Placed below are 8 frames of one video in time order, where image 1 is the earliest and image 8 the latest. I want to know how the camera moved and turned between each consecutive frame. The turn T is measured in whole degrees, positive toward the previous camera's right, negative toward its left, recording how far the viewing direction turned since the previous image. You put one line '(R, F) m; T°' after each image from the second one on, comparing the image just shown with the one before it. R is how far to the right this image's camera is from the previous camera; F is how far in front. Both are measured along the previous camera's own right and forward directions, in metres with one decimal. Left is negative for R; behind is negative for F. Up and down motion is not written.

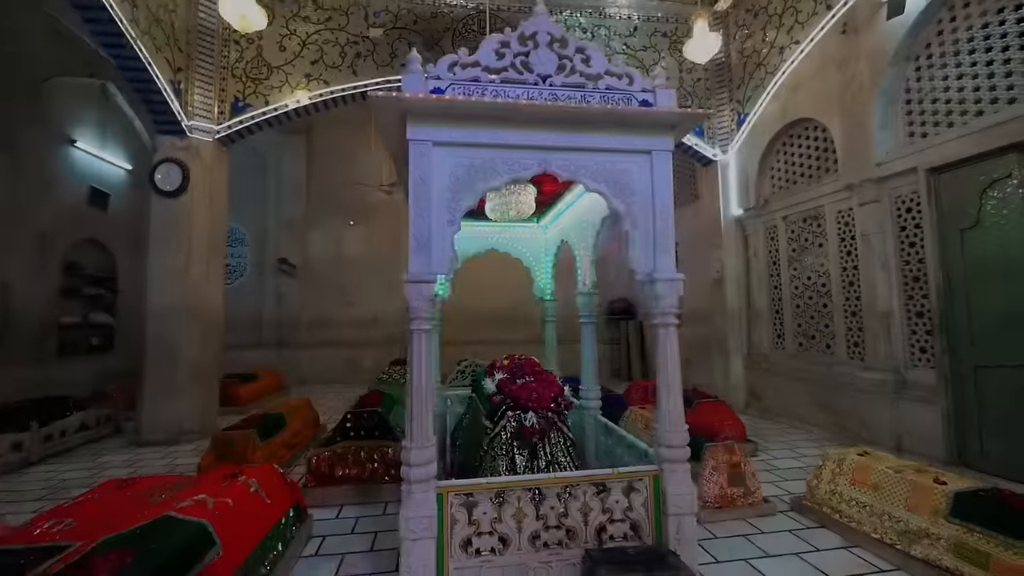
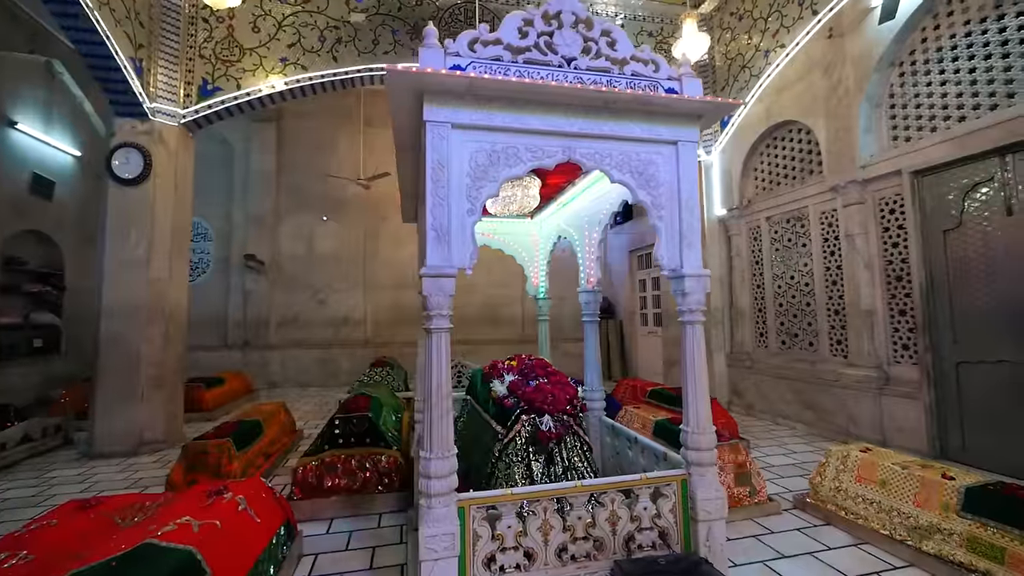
(-0.2, +0.1) m; +4°
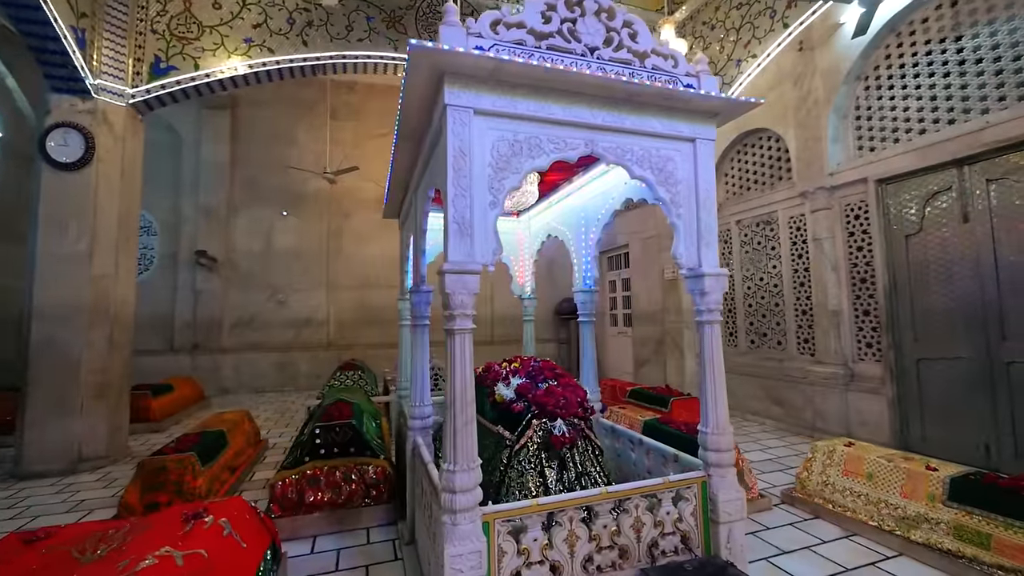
(-0.3, +0.1) m; +6°
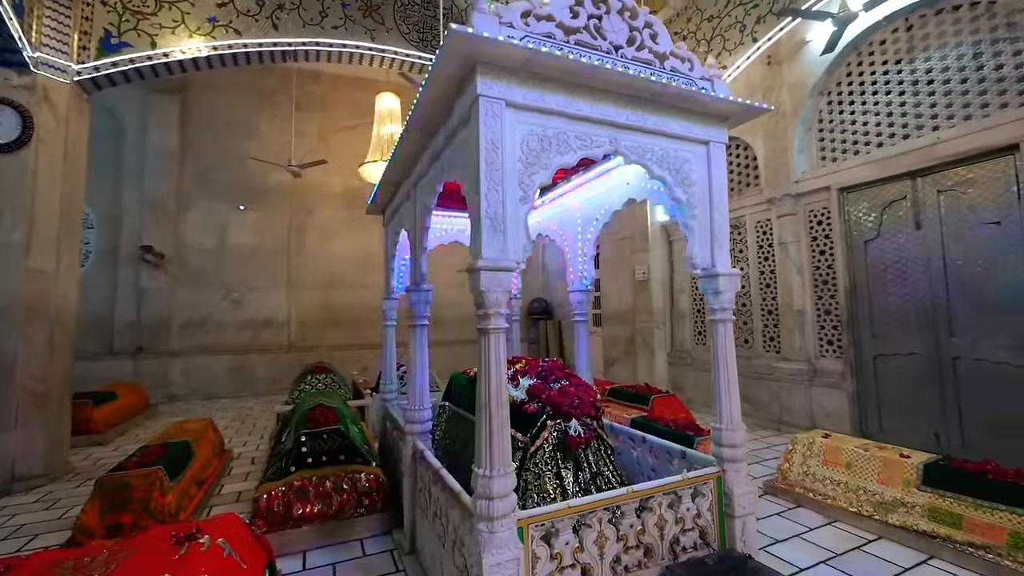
(-0.3, +0.1) m; +6°
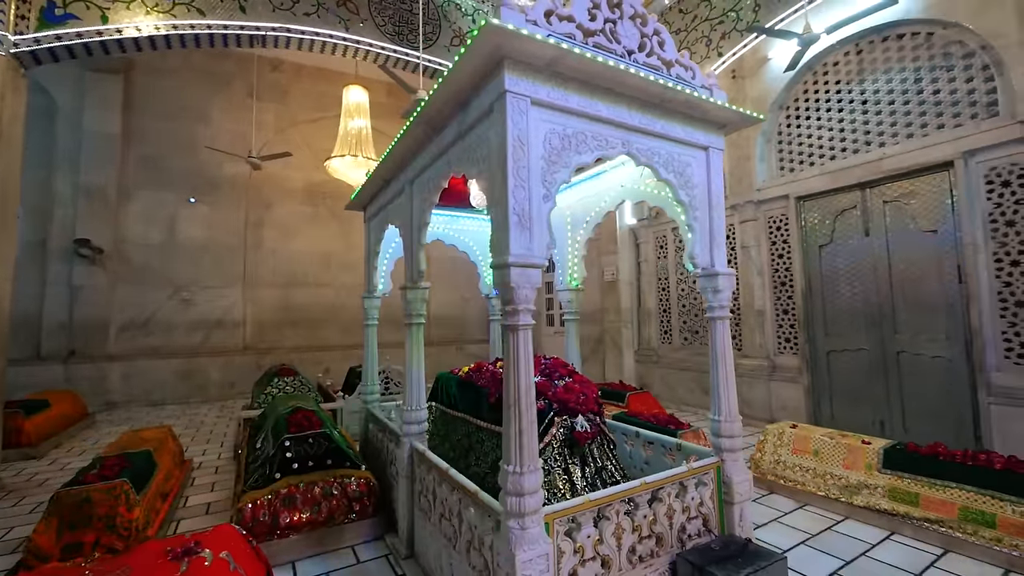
(-0.3, 0.0) m; +6°
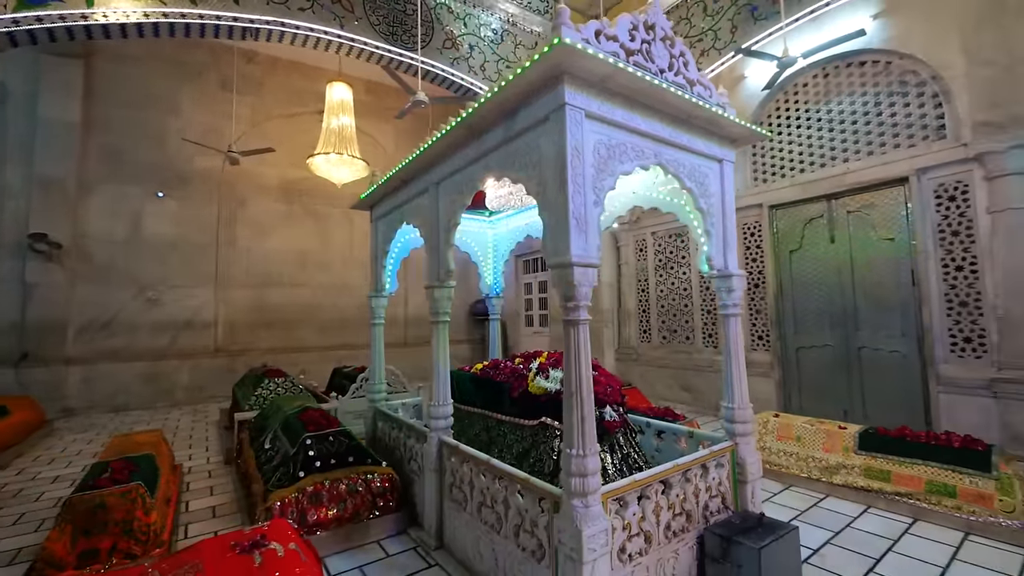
(-0.4, -0.1) m; +6°
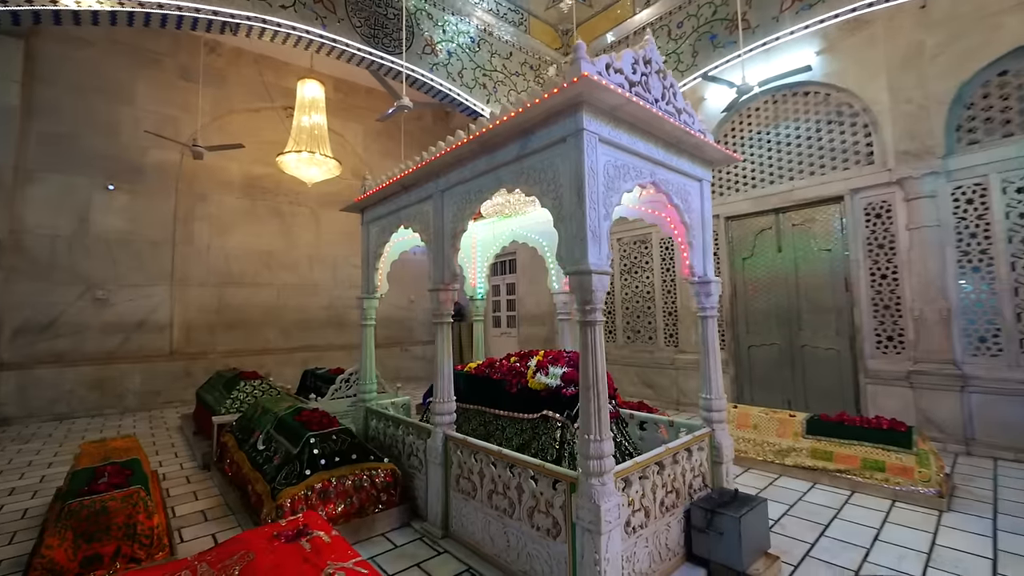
(-0.3, -0.2) m; +6°
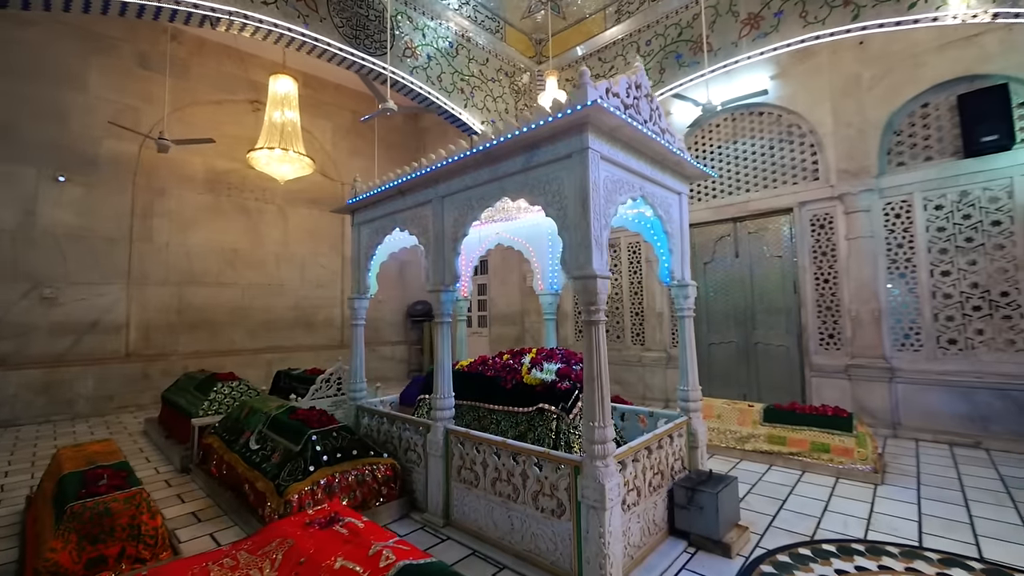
(-0.3, -0.2) m; +6°
